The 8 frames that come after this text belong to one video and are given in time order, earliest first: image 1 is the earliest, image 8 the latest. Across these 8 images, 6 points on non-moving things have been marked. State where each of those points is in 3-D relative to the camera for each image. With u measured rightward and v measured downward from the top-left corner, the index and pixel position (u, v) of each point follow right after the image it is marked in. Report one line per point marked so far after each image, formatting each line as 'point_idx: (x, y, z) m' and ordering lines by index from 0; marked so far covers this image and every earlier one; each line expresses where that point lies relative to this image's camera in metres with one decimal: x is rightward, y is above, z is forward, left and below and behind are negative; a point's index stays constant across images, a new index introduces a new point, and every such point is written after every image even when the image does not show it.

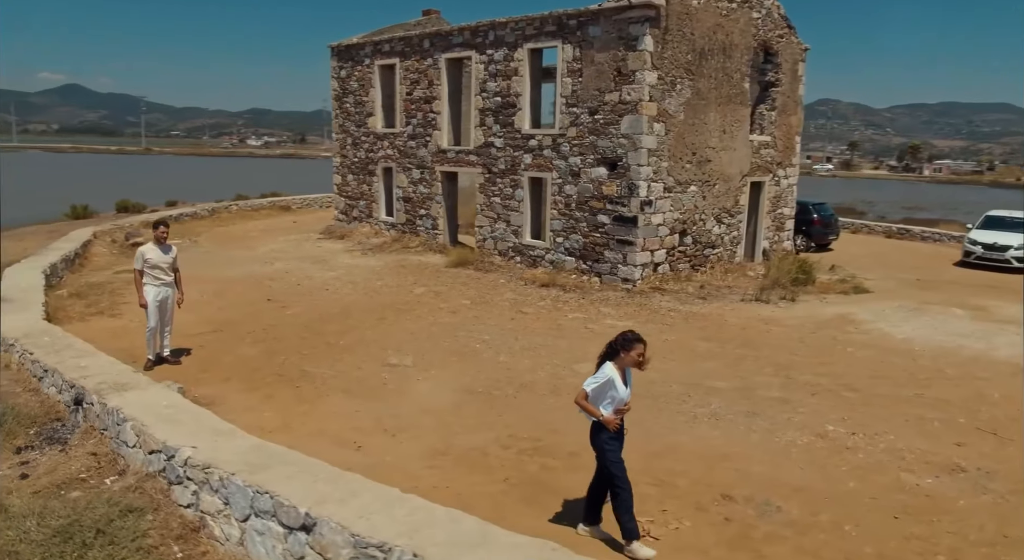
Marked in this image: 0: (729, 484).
0: (+1.7, -1.6, +5.6) m
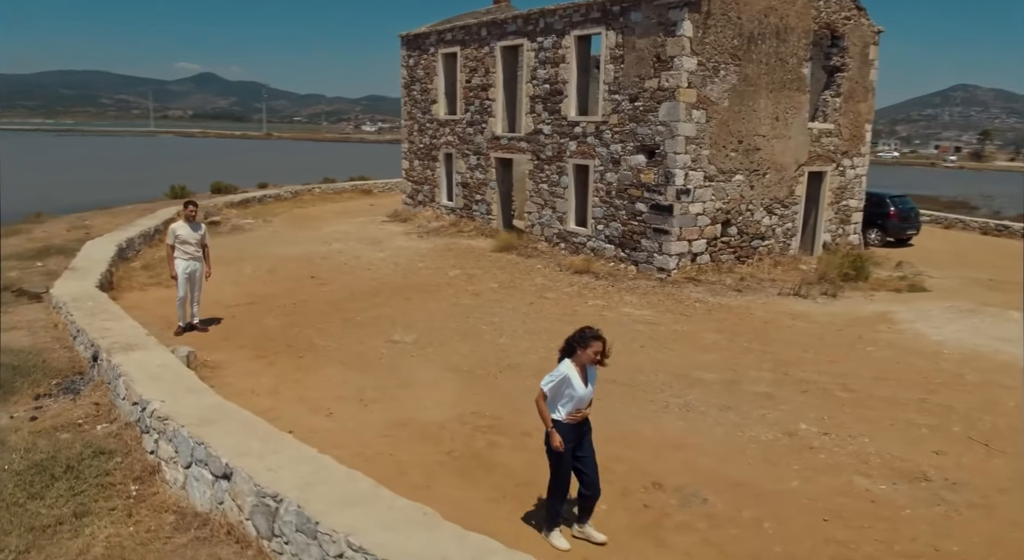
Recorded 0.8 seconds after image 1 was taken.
0: (+1.2, -1.5, +5.6) m
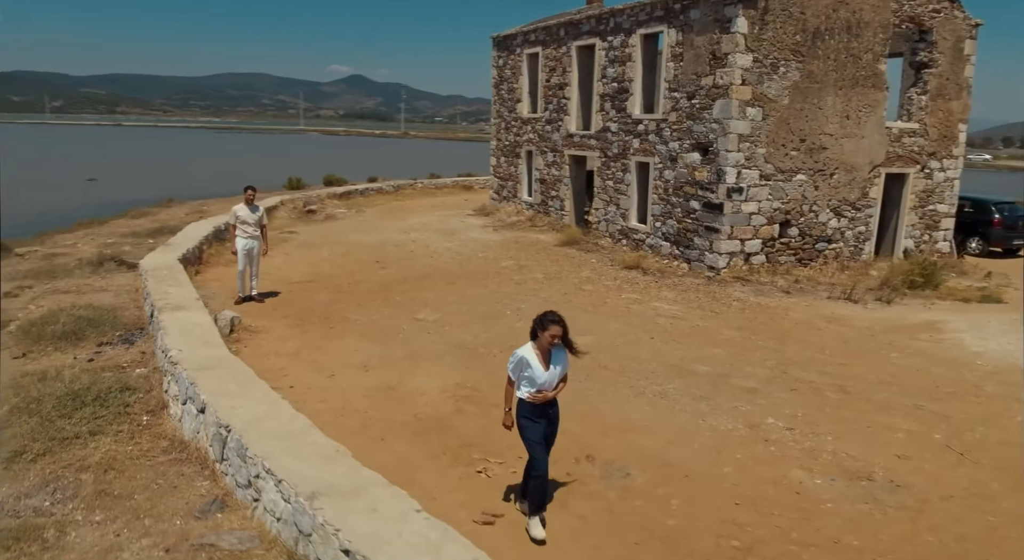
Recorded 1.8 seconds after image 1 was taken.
0: (+0.8, -1.4, +5.9) m
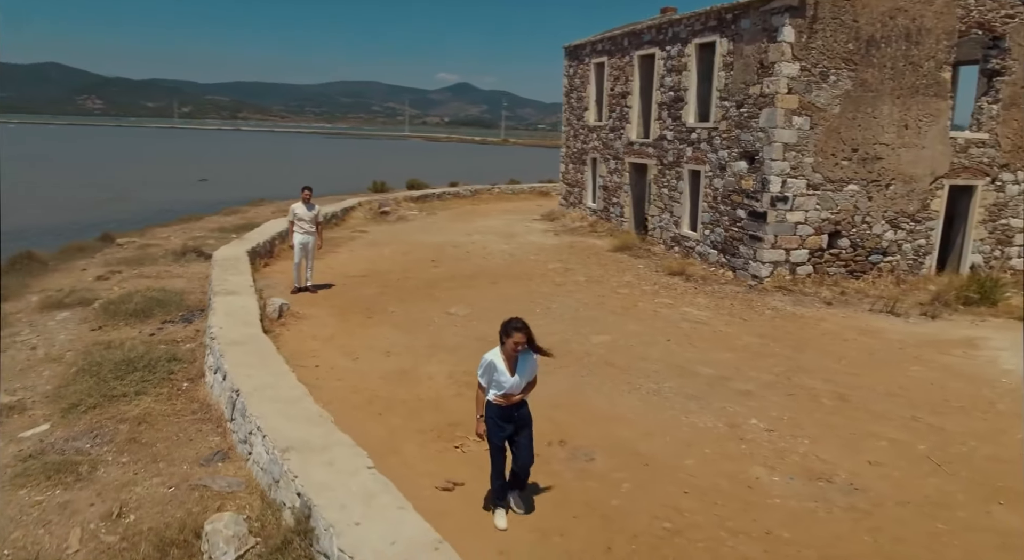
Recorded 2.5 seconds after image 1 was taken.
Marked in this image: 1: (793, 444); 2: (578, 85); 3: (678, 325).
0: (+0.6, -1.4, +6.3) m
1: (+2.5, -1.4, +6.3) m
2: (+1.8, +5.2, +19.0) m
3: (+2.3, -0.6, +9.9) m
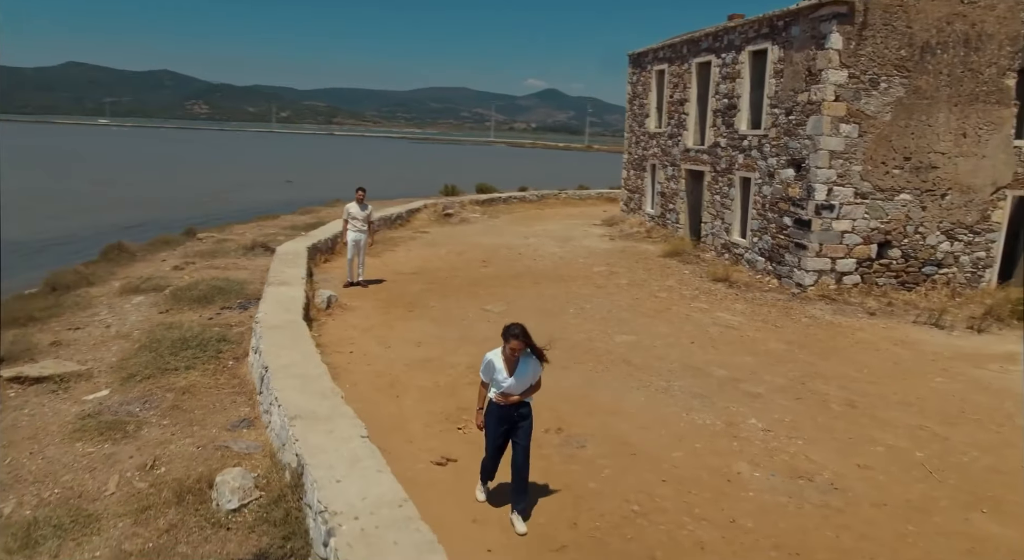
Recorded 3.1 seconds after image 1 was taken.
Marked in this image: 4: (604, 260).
0: (+0.6, -1.4, +6.6) m
1: (+2.4, -1.5, +6.4) m
2: (+3.4, +5.0, +19.2) m
3: (+2.7, -0.7, +10.0) m
4: (+1.9, +0.4, +14.8) m
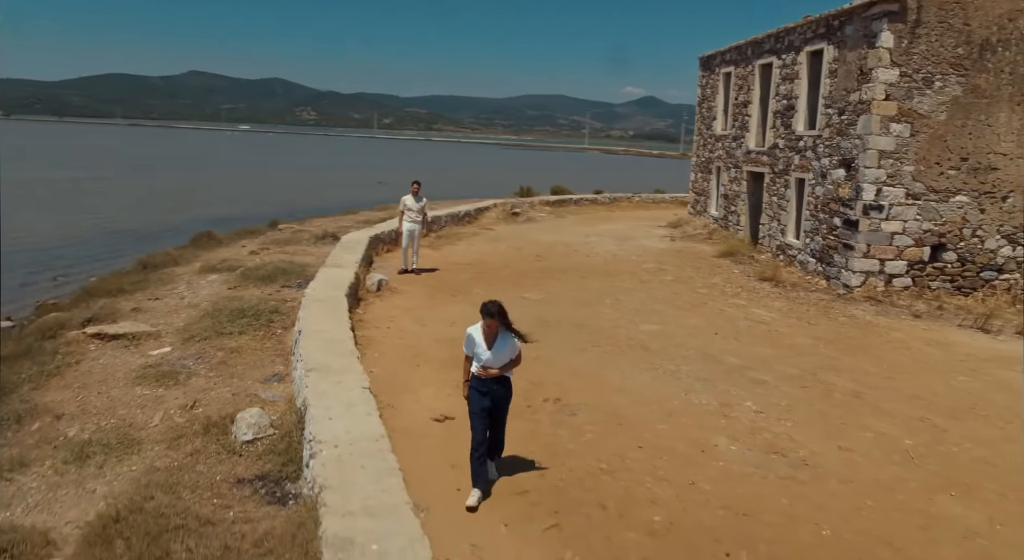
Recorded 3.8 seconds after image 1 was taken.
0: (+0.6, -1.2, +7.1) m
1: (+2.4, -1.3, +6.6) m
2: (+5.3, +5.0, +19.2) m
3: (+3.2, -0.6, +10.2) m
4: (+3.0, +0.5, +15.0) m
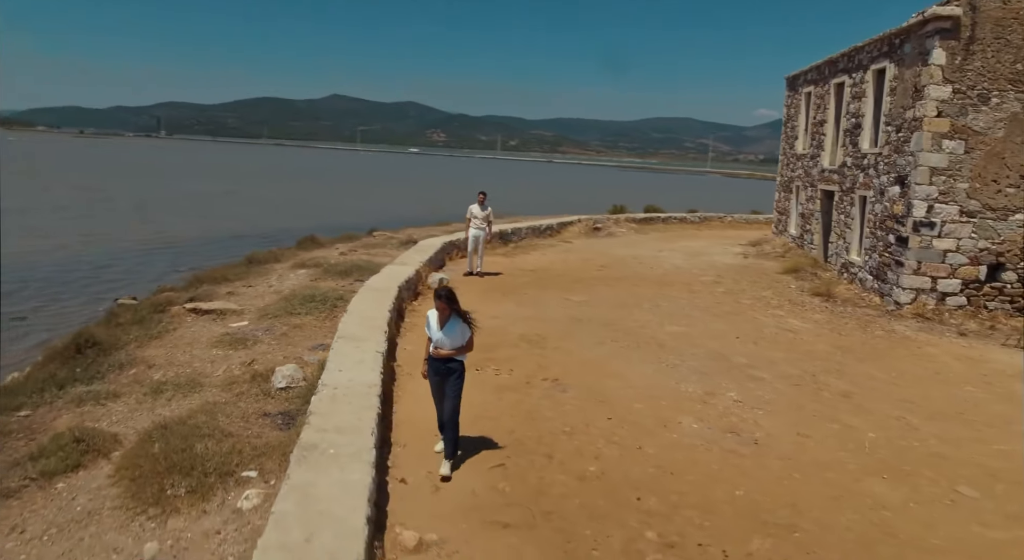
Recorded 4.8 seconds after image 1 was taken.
0: (+0.7, -1.1, +7.9) m
1: (+2.3, -1.3, +7.1) m
2: (+7.5, +4.5, +19.3) m
3: (+3.7, -0.7, +10.6) m
4: (+4.4, +0.2, +15.4) m
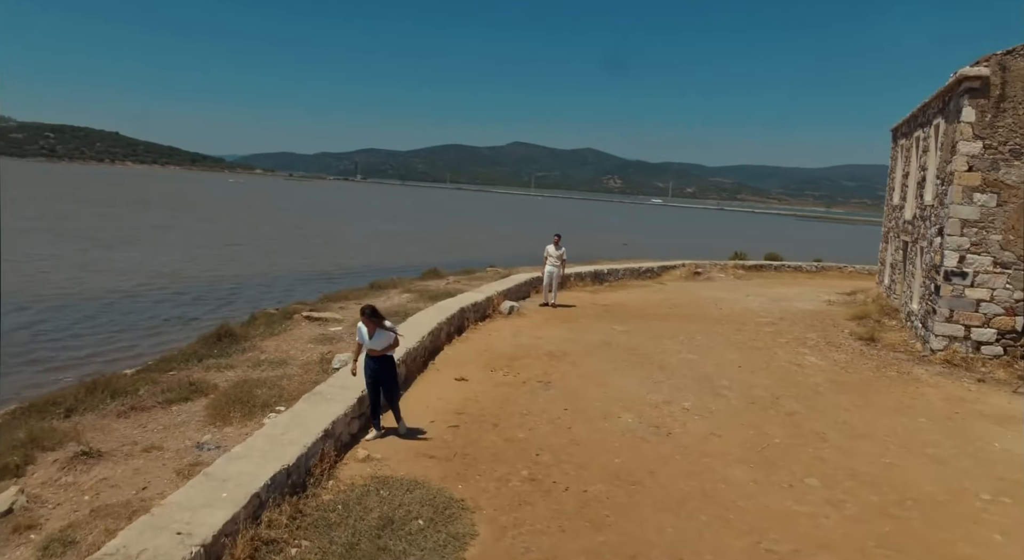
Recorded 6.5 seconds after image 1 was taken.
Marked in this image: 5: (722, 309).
0: (+0.7, -1.4, +9.8) m
1: (+2.1, -1.7, +8.7) m
2: (+10.3, +3.1, +19.5) m
3: (+4.3, -1.4, +11.7) m
4: (+6.2, -0.8, +16.3) m
5: (+5.0, -0.7, +17.1) m
